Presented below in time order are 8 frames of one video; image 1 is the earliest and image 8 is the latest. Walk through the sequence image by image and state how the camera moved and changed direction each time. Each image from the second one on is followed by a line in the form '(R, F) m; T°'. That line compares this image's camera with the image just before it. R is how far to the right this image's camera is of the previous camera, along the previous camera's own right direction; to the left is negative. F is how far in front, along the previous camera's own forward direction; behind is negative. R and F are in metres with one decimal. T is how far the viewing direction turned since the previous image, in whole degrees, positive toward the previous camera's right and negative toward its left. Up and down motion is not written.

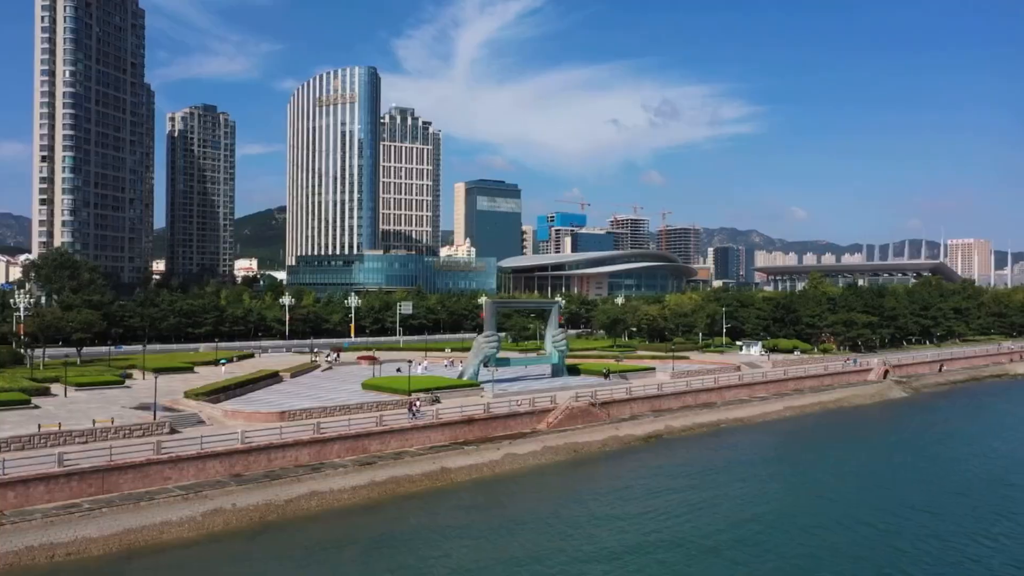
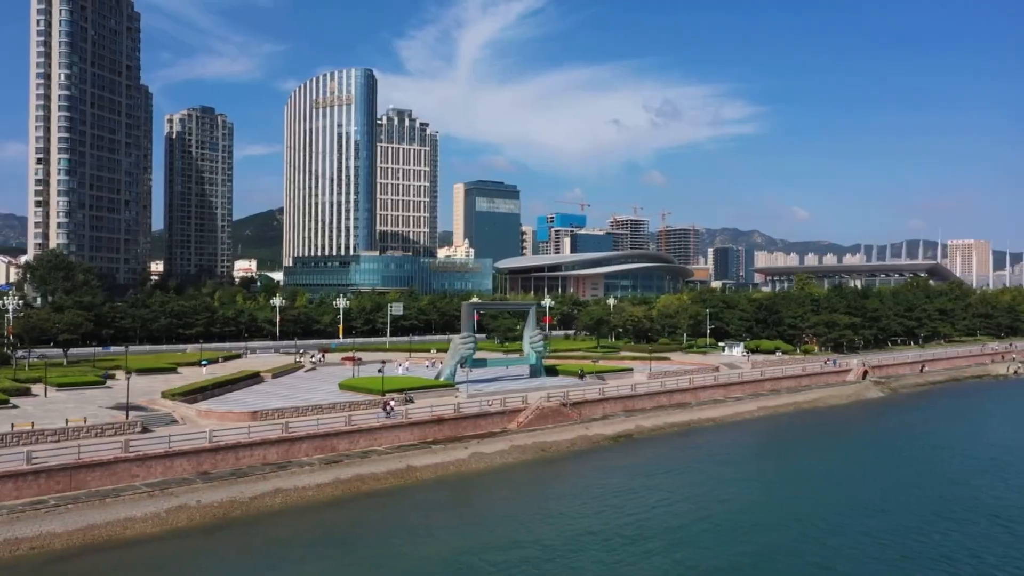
(+1.0, -0.5) m; 0°
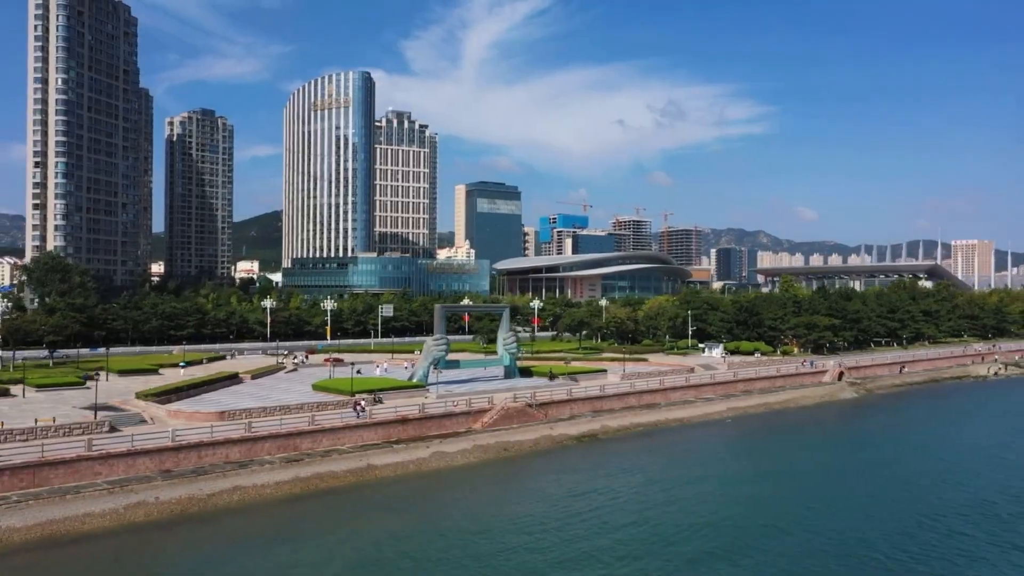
(+1.4, -0.7) m; 0°
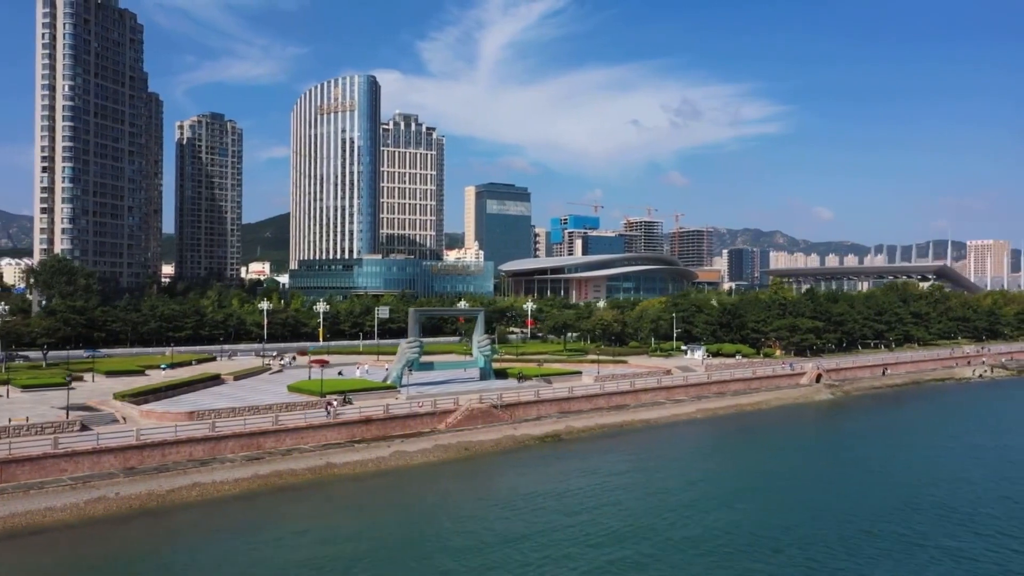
(+1.8, -0.9) m; -1°
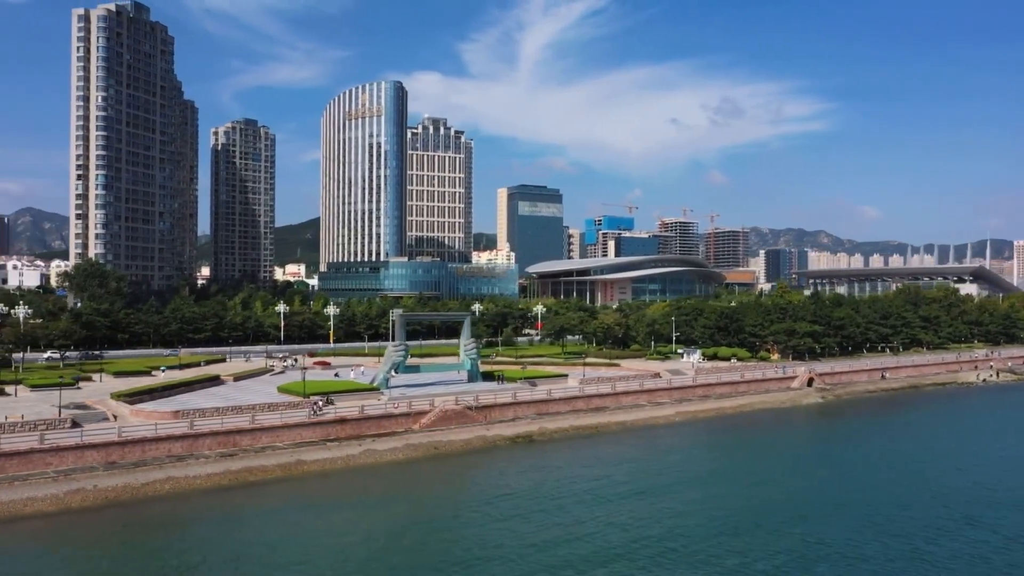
(+2.5, -1.2) m; -3°
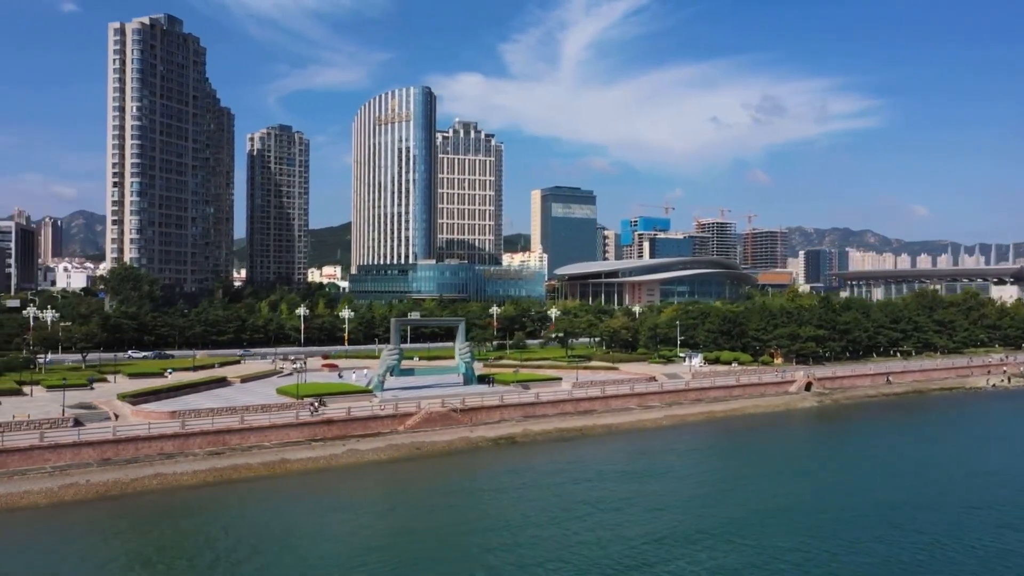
(+2.3, -1.1) m; -3°
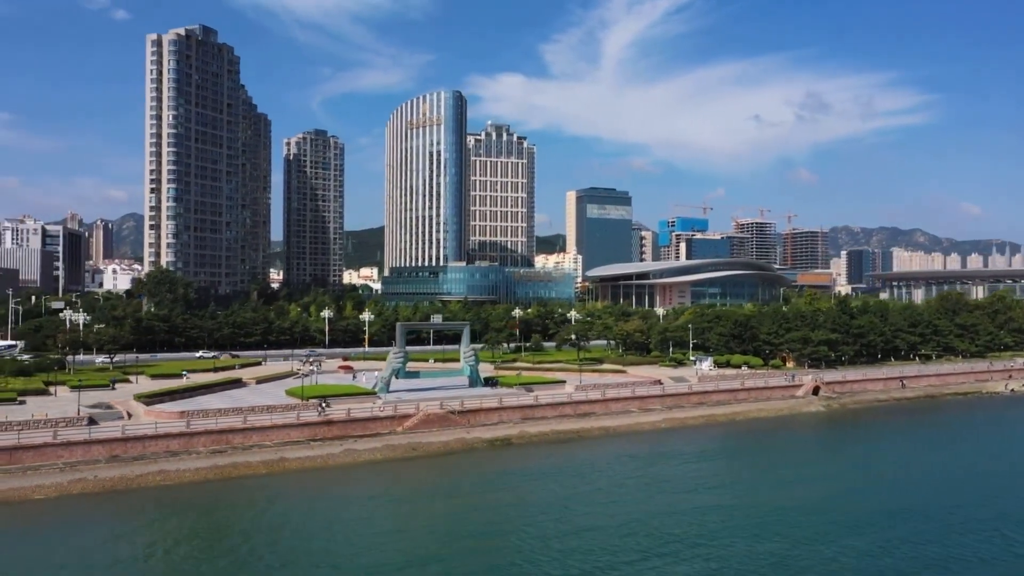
(+1.8, -0.9) m; -3°
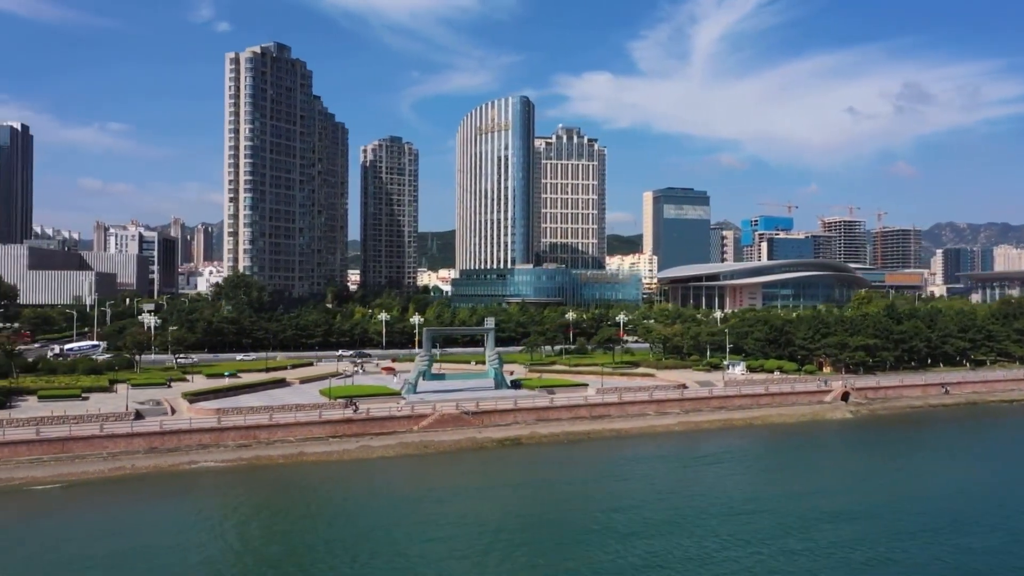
(+3.3, -1.7) m; -6°
